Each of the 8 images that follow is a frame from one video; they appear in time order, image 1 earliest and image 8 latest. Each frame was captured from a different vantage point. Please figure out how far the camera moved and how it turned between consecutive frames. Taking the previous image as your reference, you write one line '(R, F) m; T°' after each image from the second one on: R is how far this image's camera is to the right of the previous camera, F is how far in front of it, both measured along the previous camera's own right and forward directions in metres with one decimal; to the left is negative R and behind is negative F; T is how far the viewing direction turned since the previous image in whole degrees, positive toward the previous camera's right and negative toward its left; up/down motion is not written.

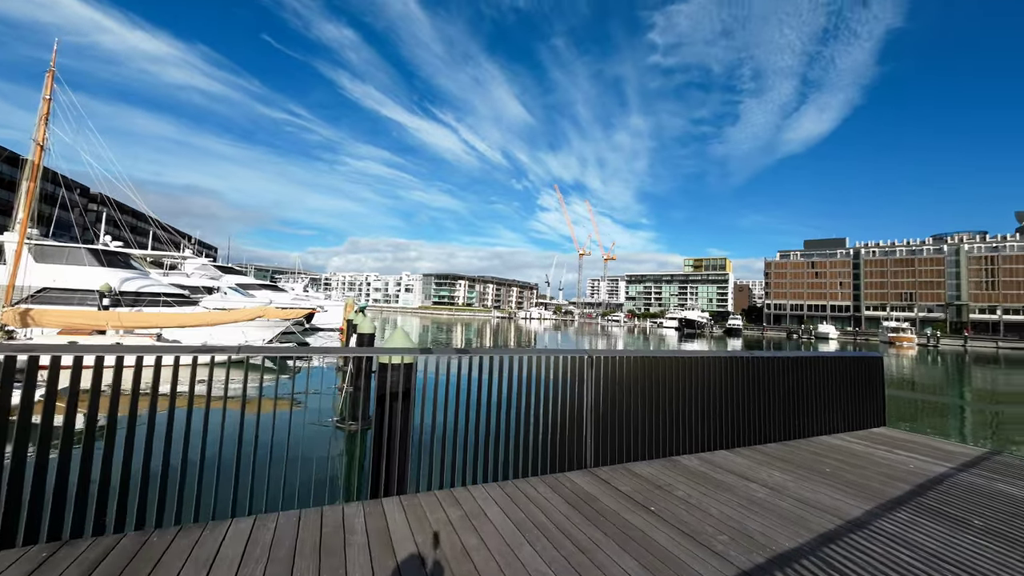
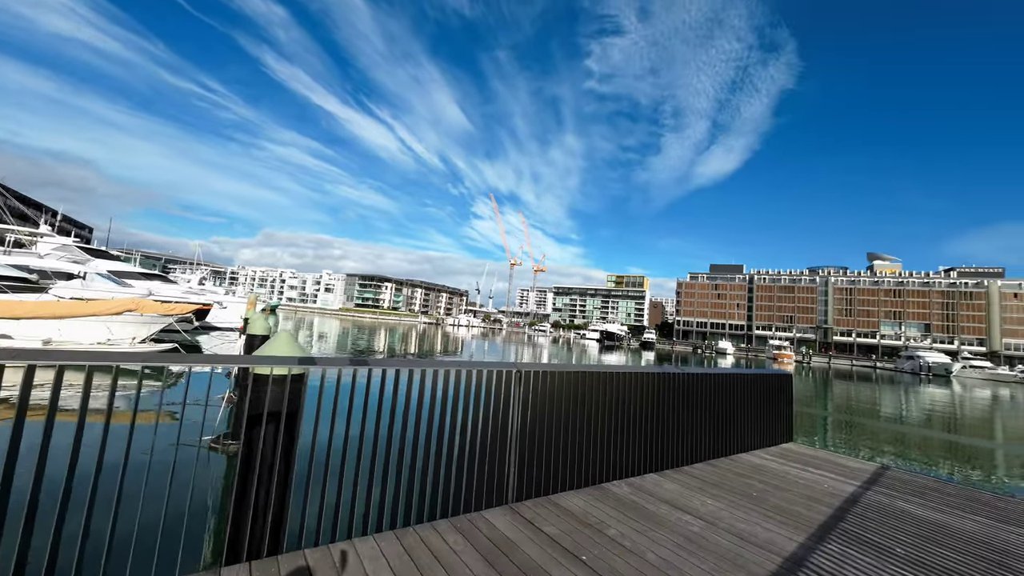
(+0.1, +0.7) m; +10°
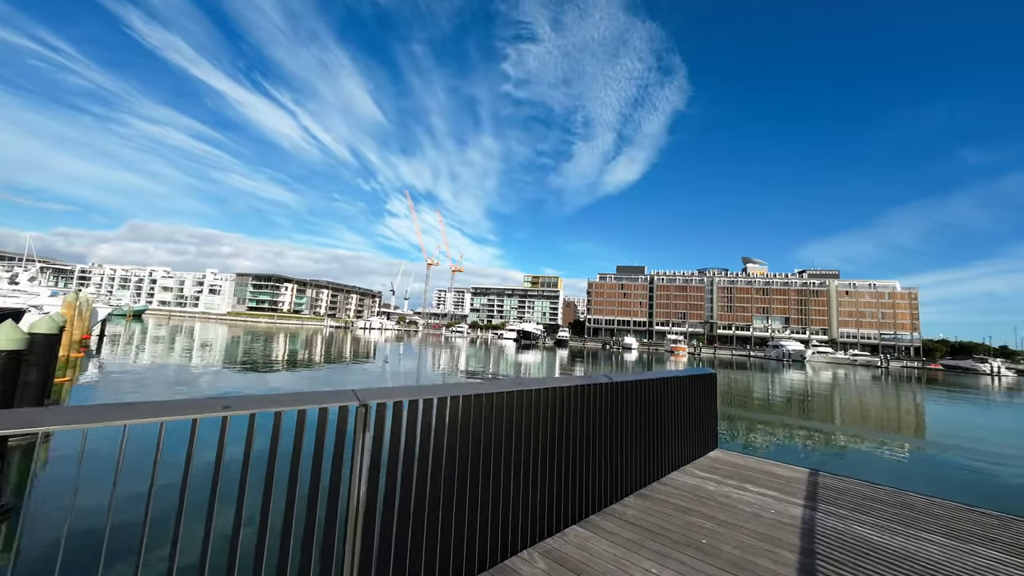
(+0.4, +1.5) m; +12°
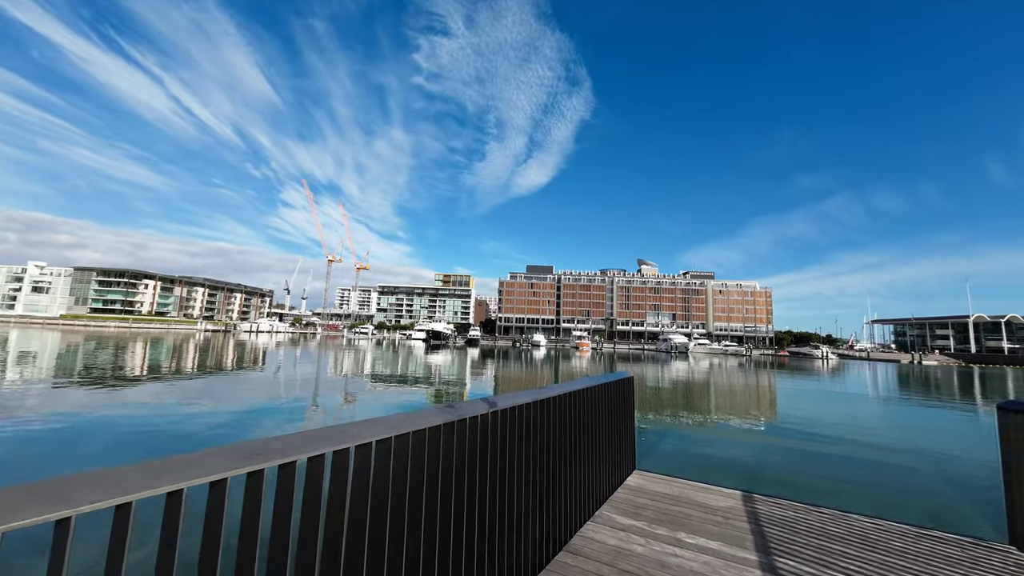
(+0.6, +1.7) m; +13°
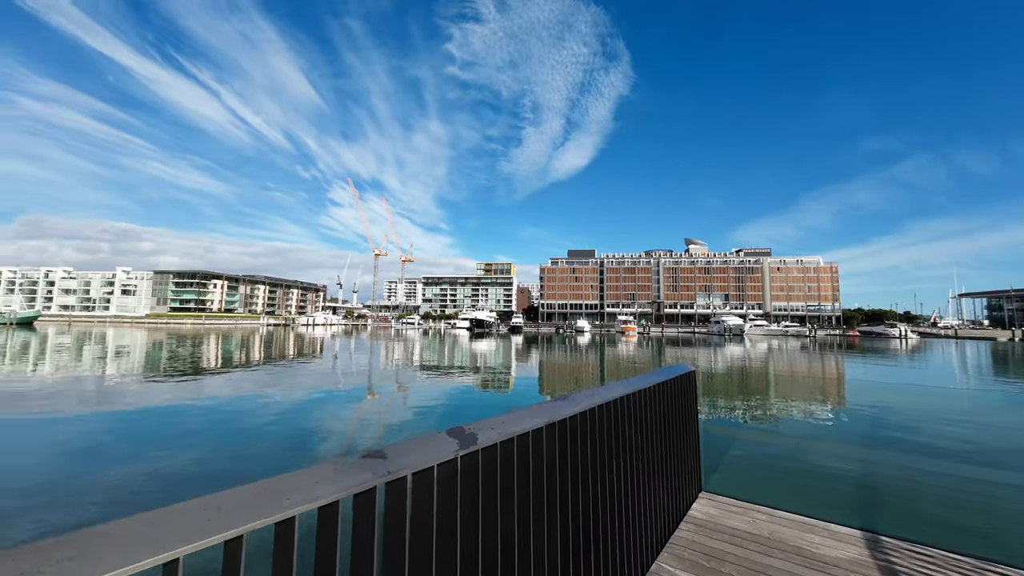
(+0.2, +1.1) m; -6°
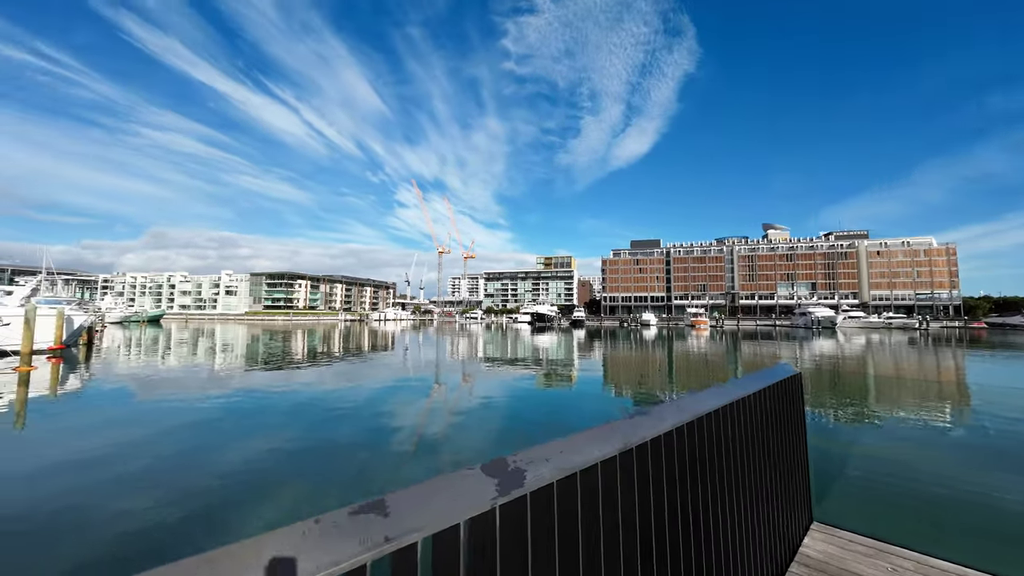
(0.0, +0.4) m; -9°
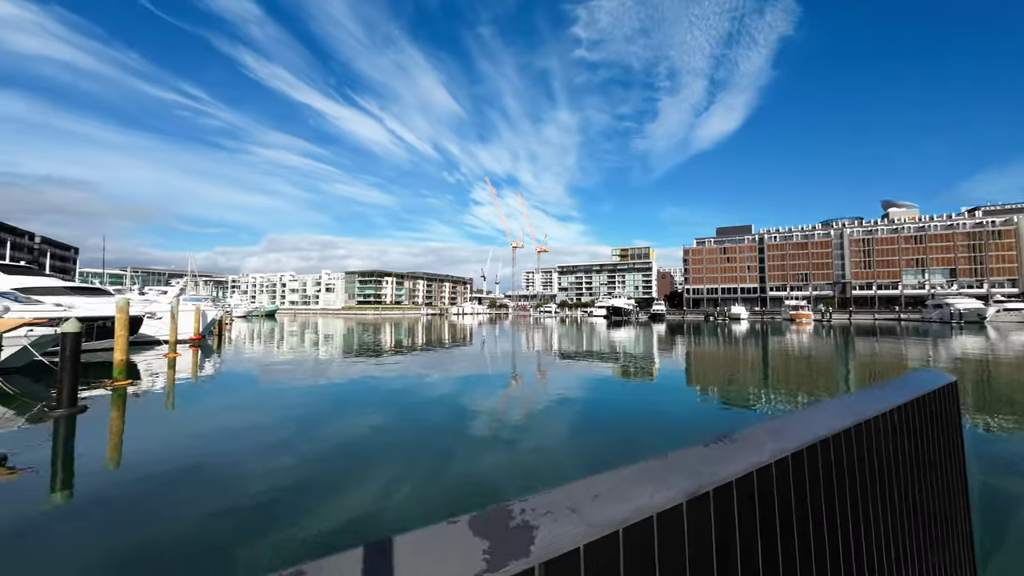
(+0.1, +0.3) m; -11°
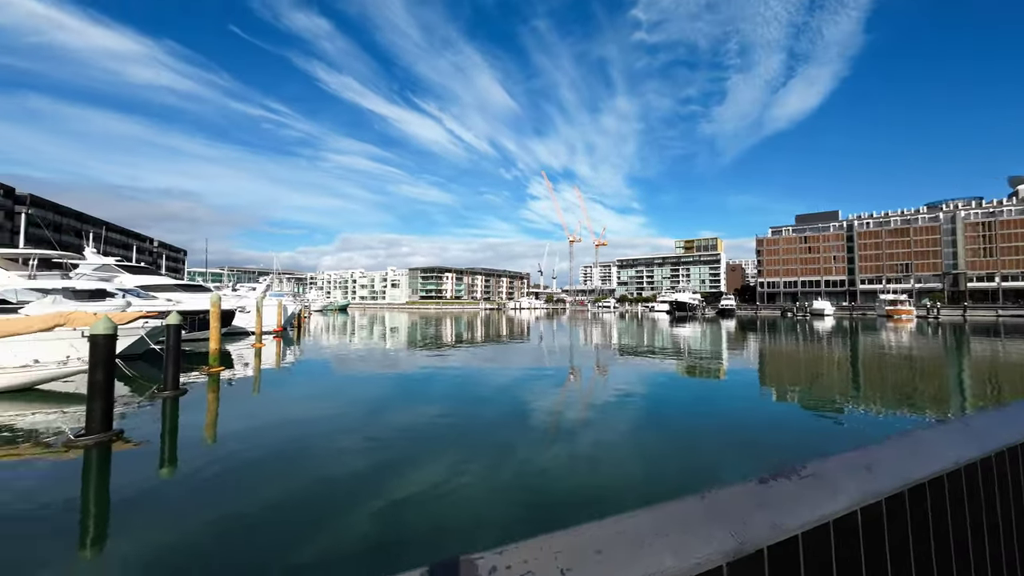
(+0.1, +0.2) m; -8°
